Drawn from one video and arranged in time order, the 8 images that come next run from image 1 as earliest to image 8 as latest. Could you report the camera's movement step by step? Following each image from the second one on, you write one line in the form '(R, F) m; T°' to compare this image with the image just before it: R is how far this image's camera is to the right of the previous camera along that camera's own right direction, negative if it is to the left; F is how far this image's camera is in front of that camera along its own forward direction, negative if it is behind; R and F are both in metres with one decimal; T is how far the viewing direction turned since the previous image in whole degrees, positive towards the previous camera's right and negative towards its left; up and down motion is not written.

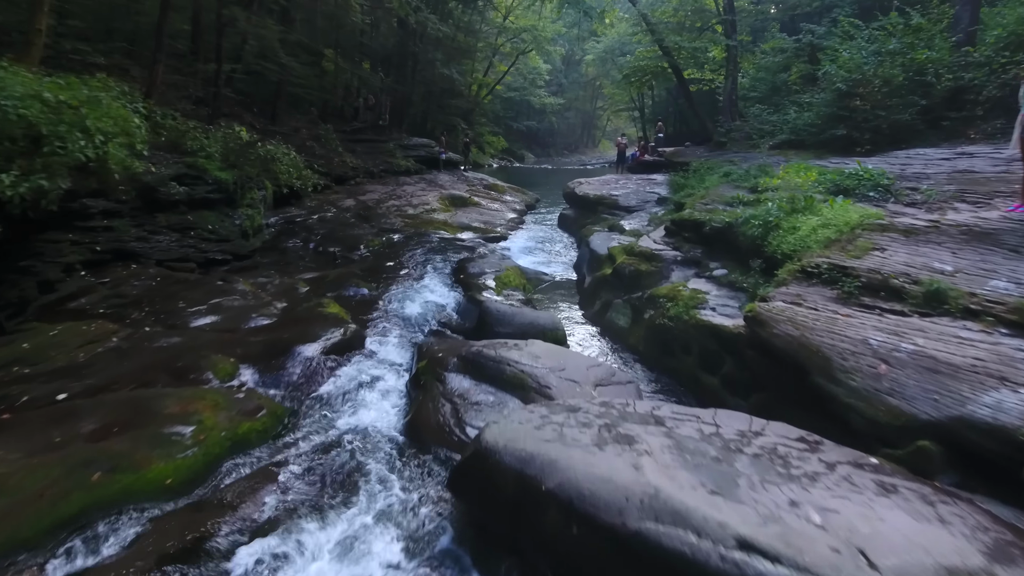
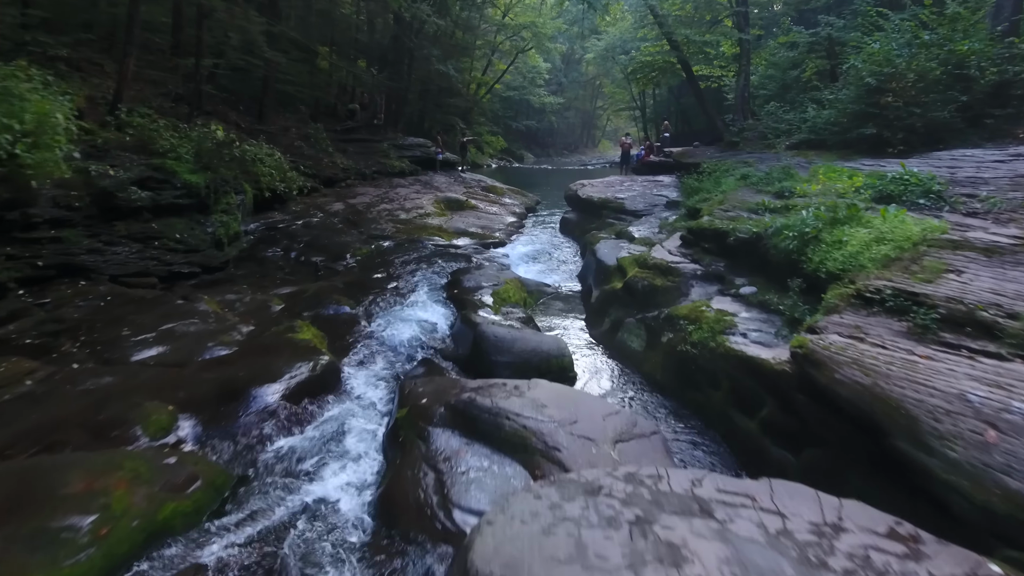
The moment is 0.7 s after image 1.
(0.0, +1.0) m; 0°
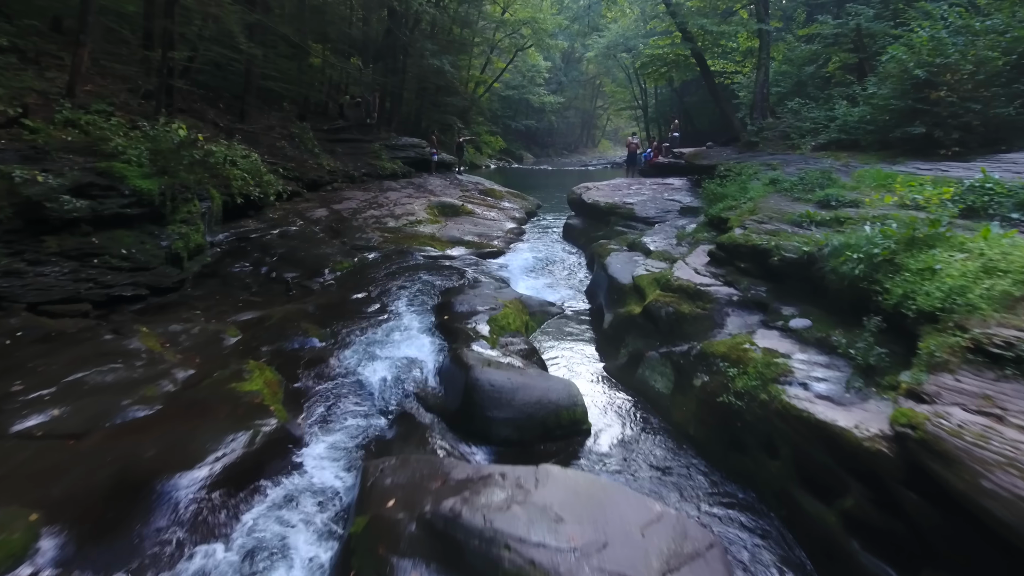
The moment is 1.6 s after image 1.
(0.0, +1.3) m; 0°
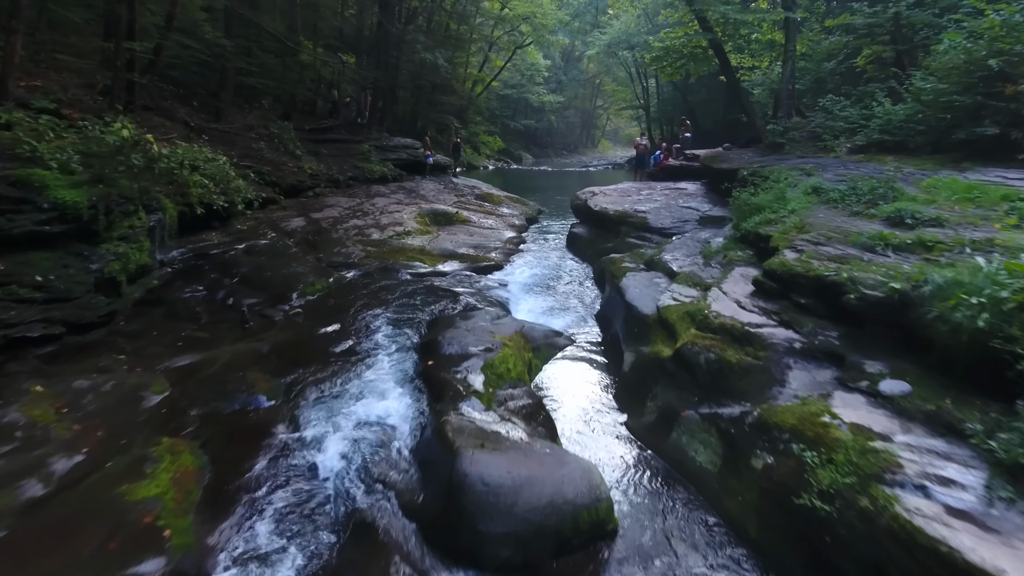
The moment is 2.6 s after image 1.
(0.0, +1.5) m; 0°
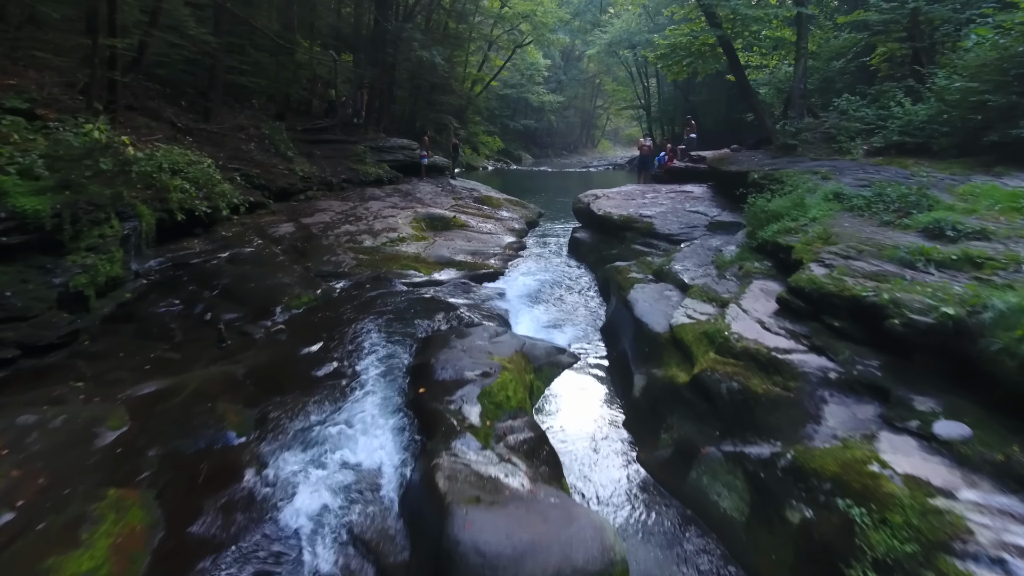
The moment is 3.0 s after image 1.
(0.0, +0.6) m; 0°
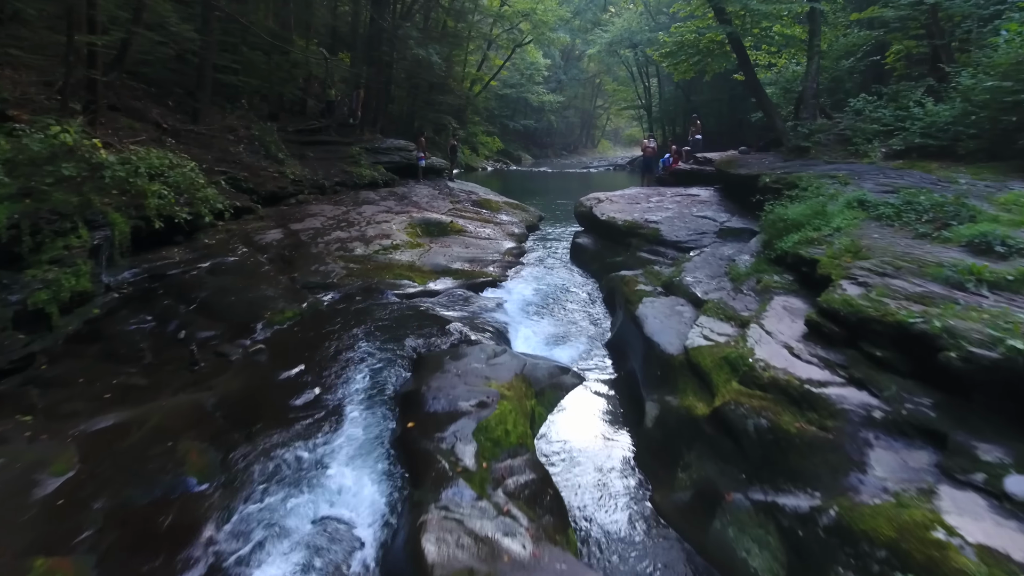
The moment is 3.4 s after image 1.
(0.0, +0.6) m; 0°
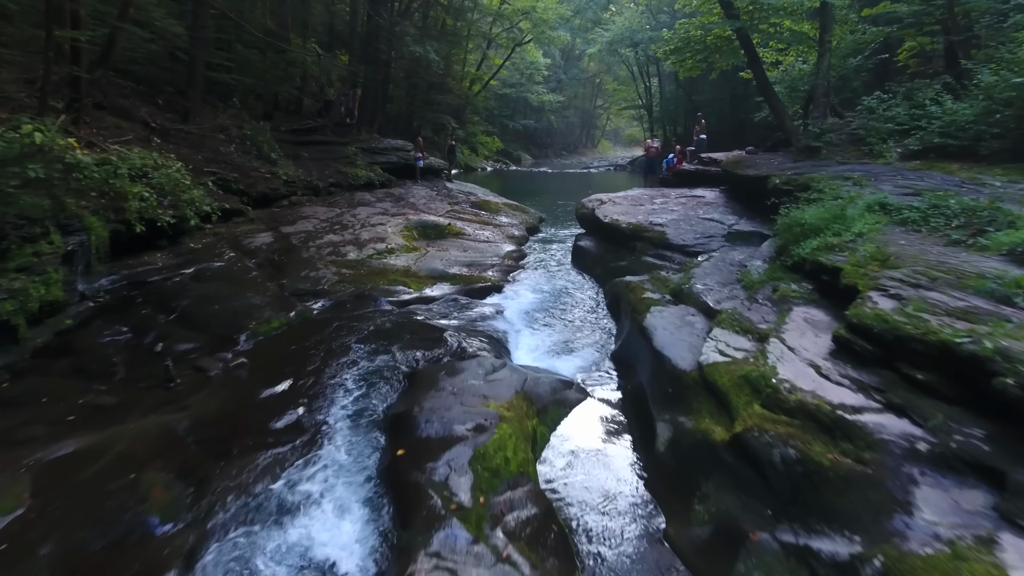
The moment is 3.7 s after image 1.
(0.0, +0.5) m; 0°
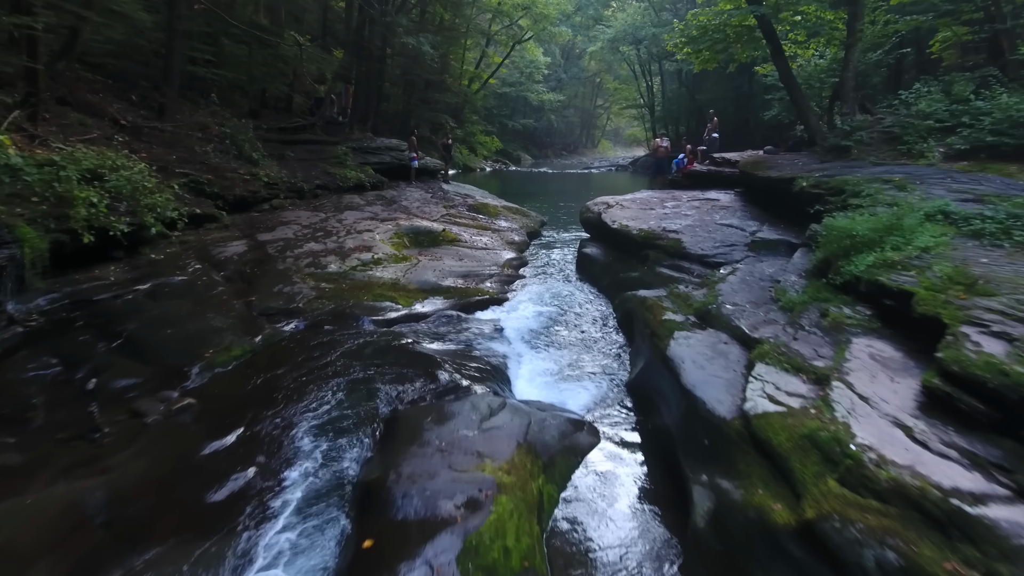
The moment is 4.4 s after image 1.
(0.0, +1.1) m; 0°
